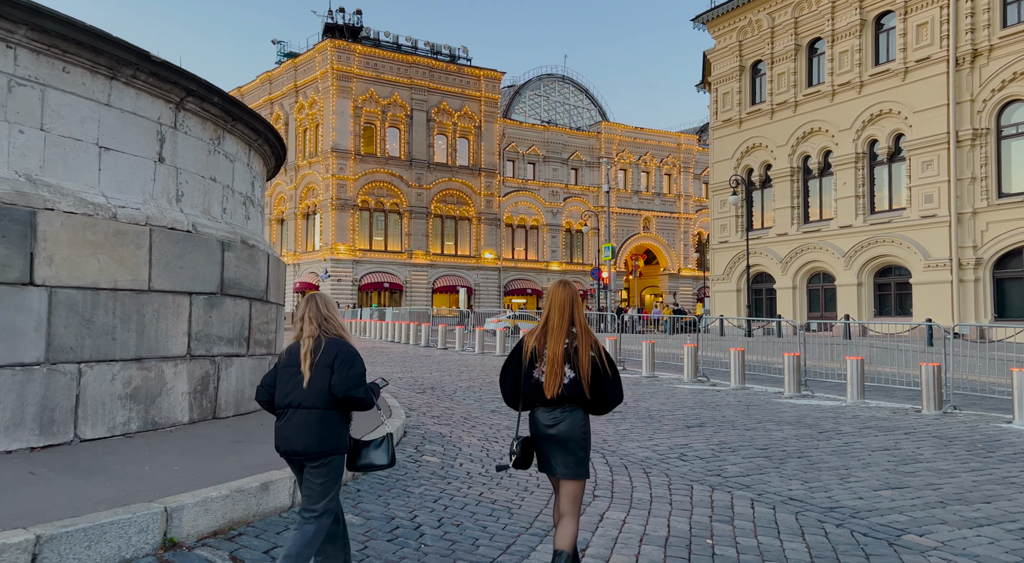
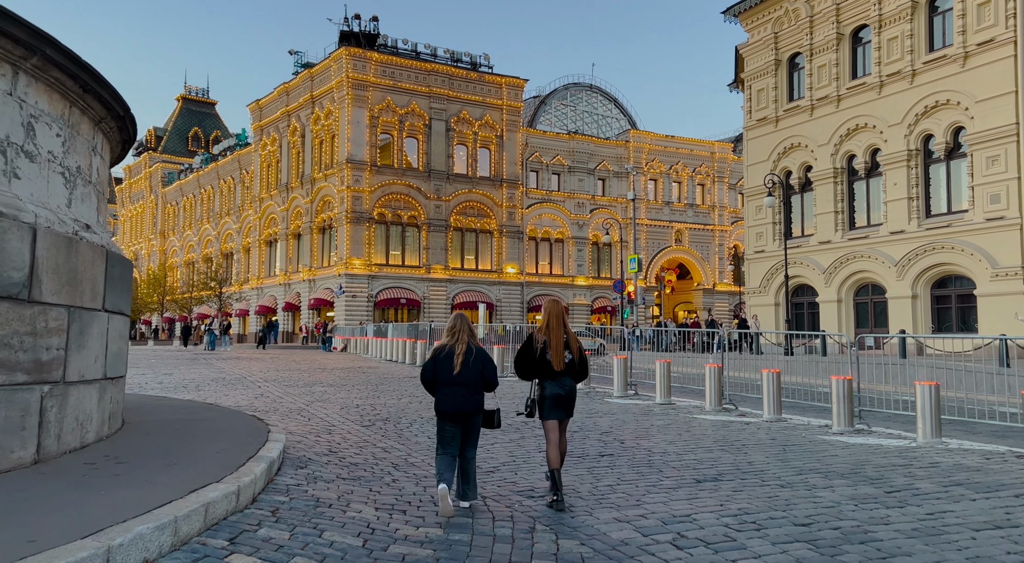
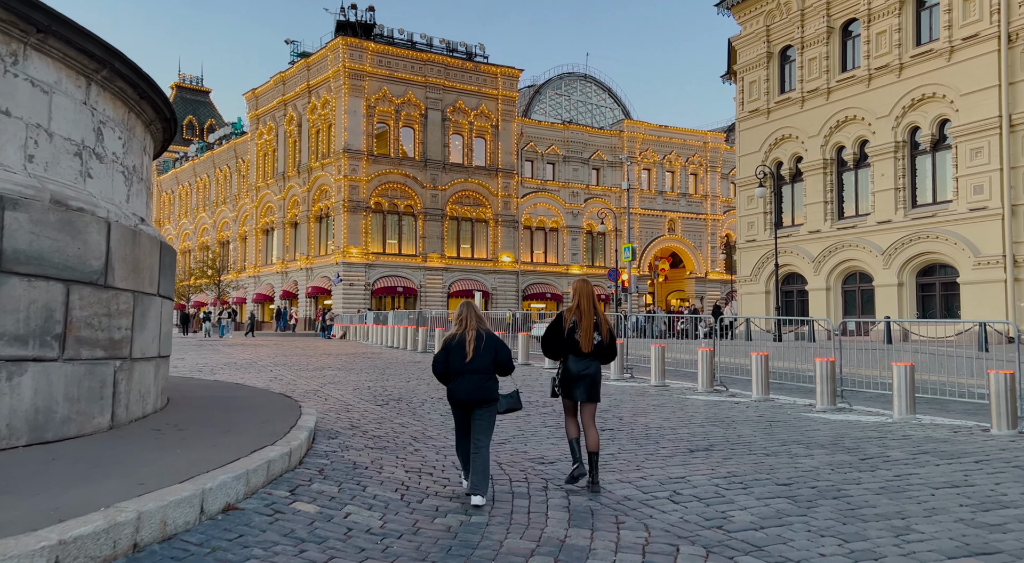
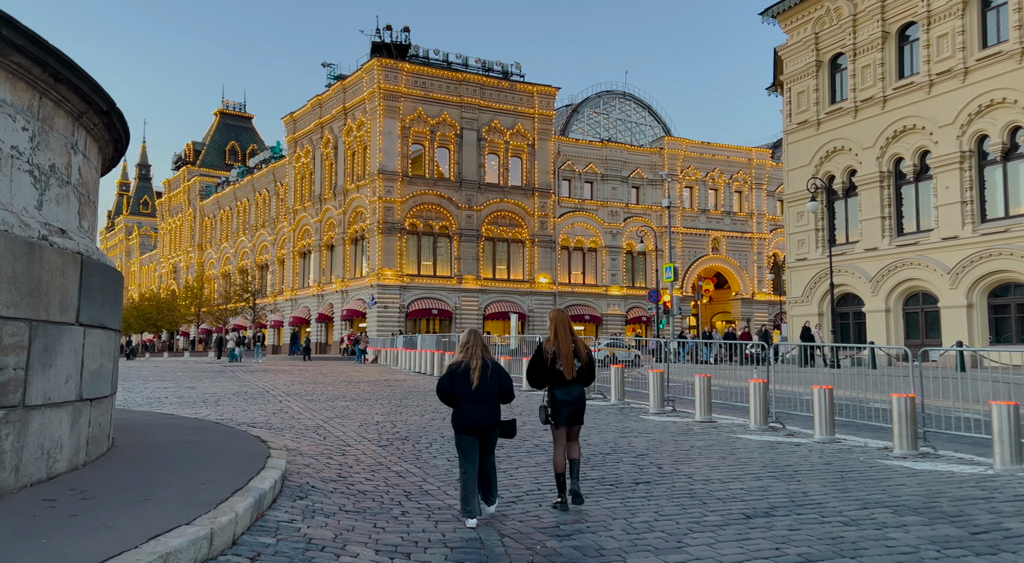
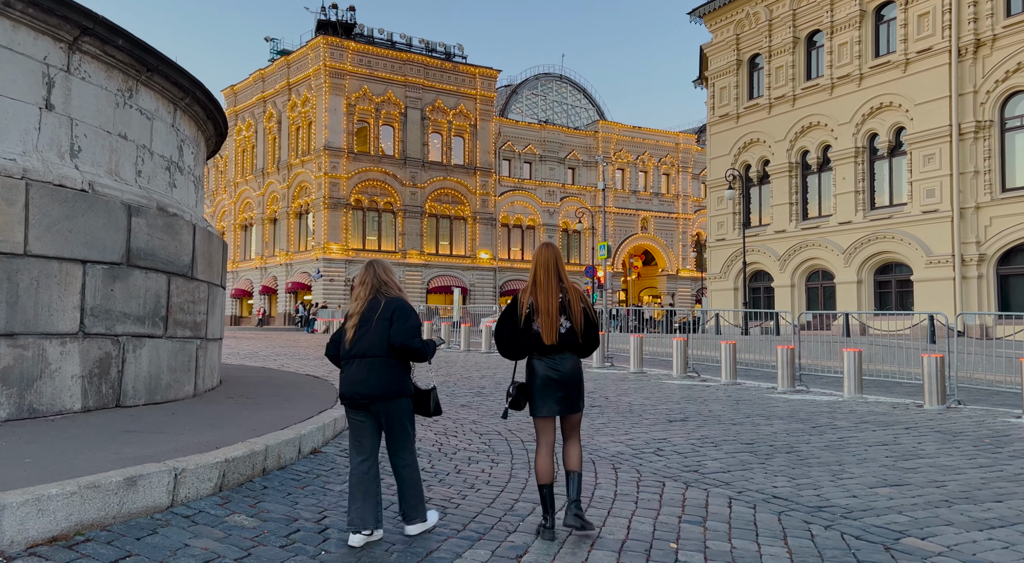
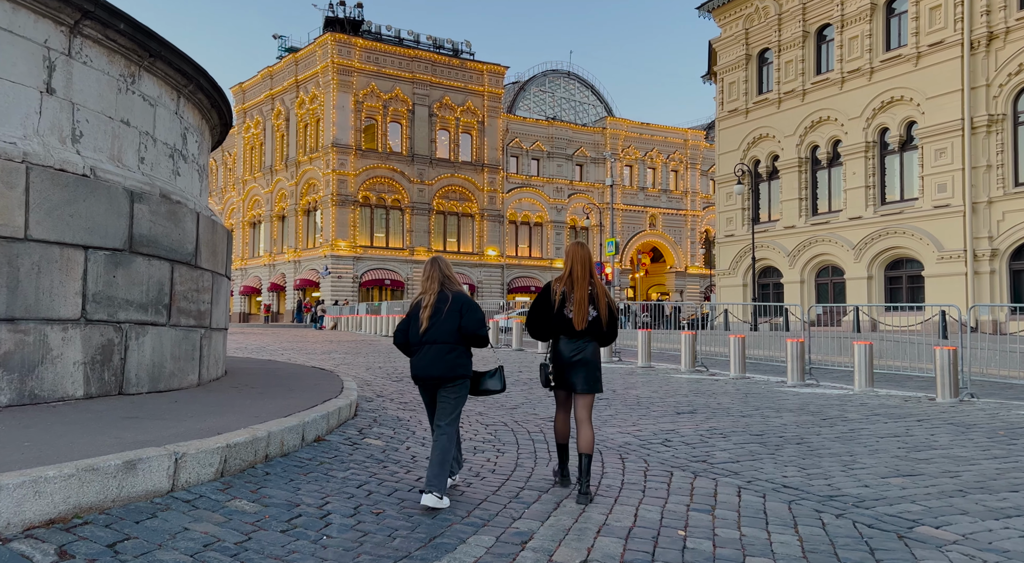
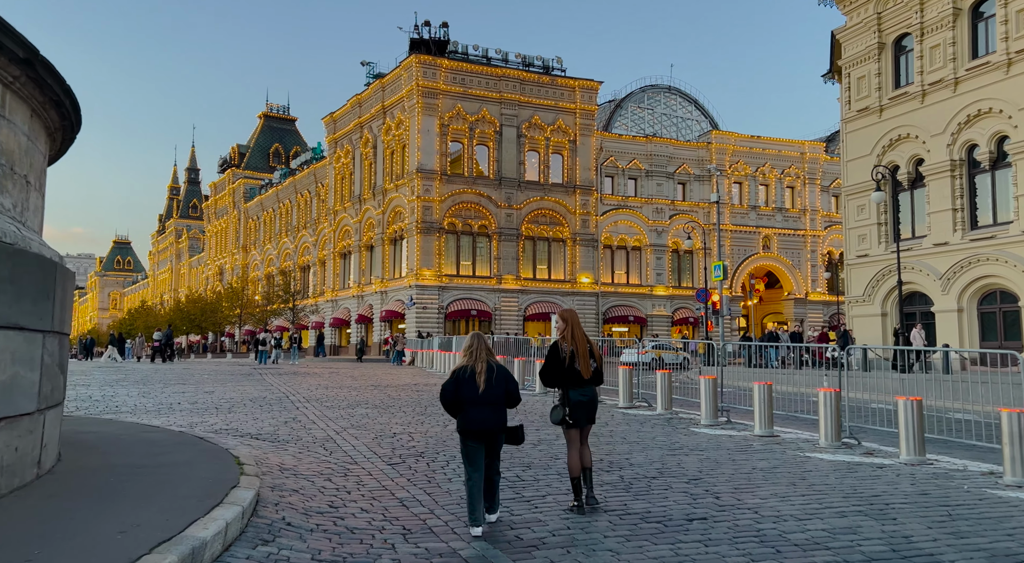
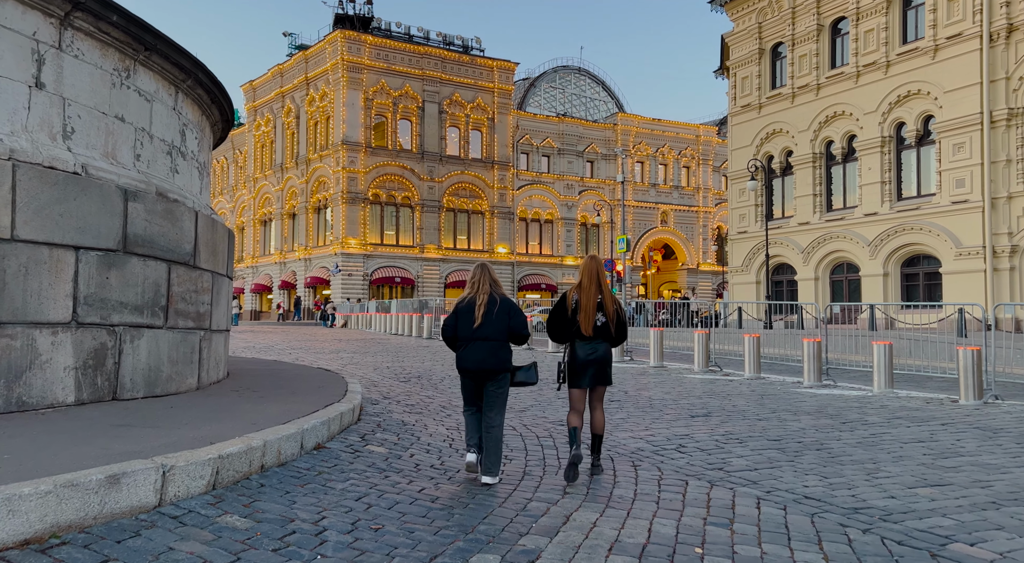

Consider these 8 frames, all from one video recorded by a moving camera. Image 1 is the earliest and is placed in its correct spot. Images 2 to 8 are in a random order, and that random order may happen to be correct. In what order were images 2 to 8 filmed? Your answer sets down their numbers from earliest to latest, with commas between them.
5, 6, 8, 3, 2, 4, 7
